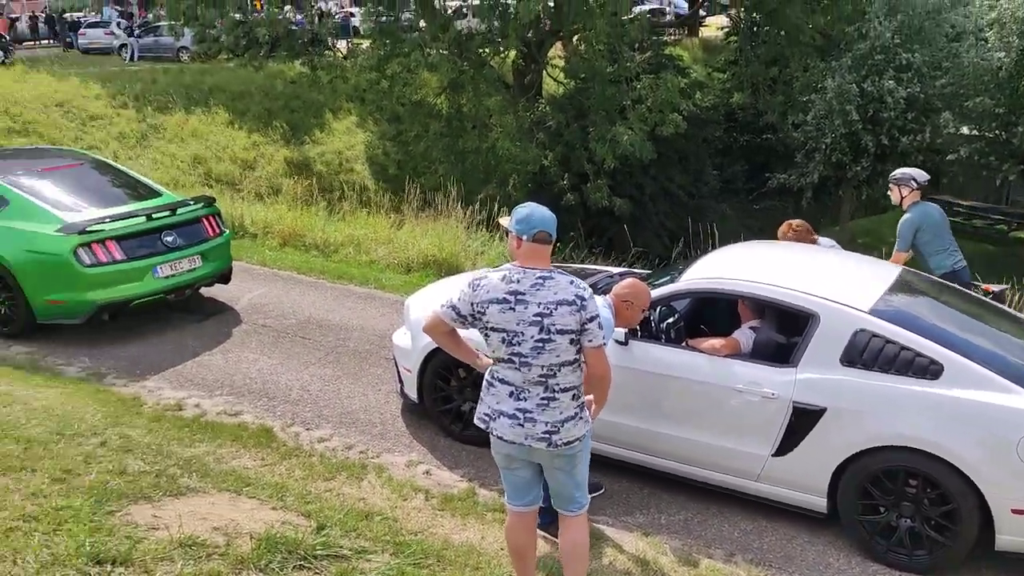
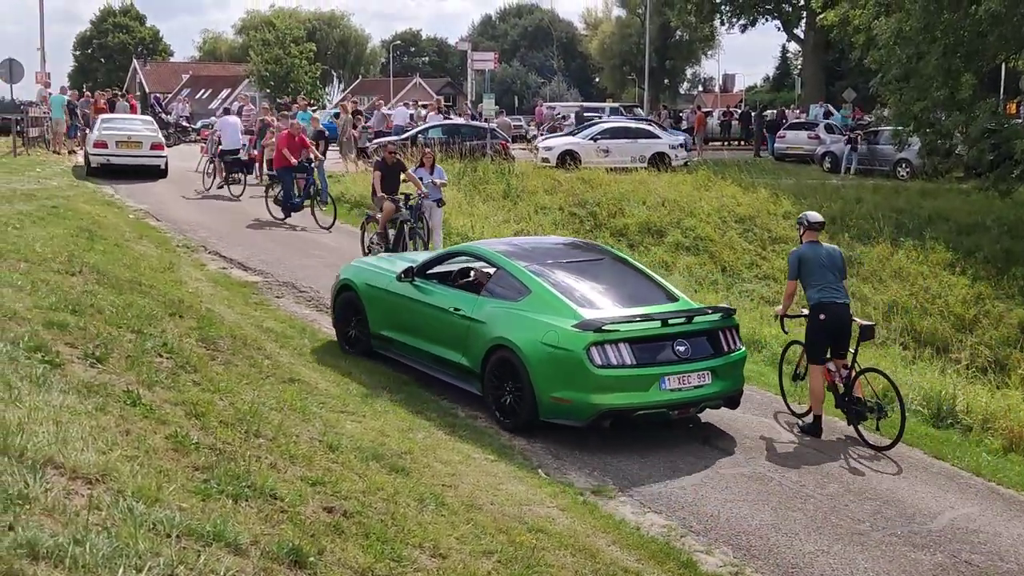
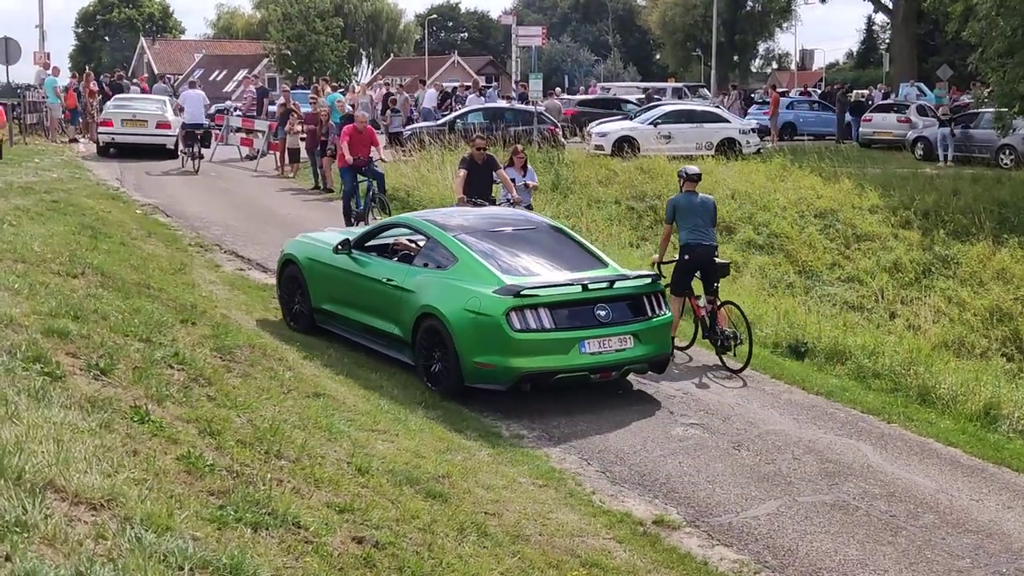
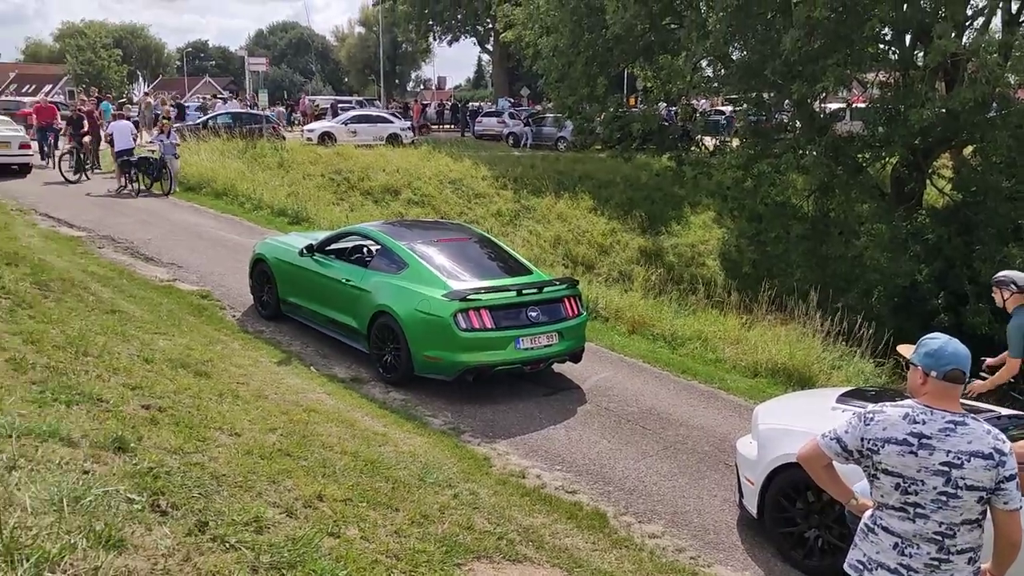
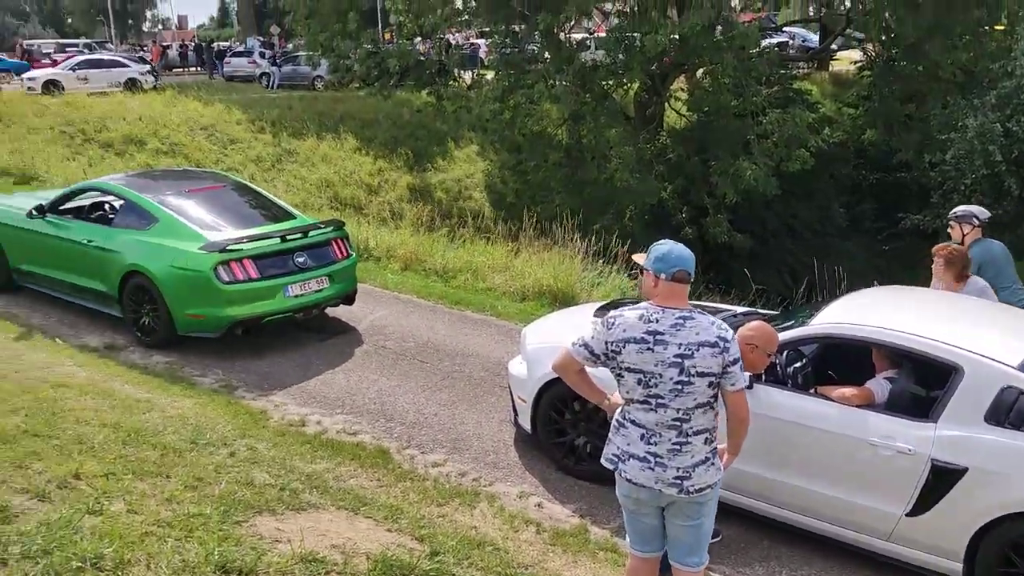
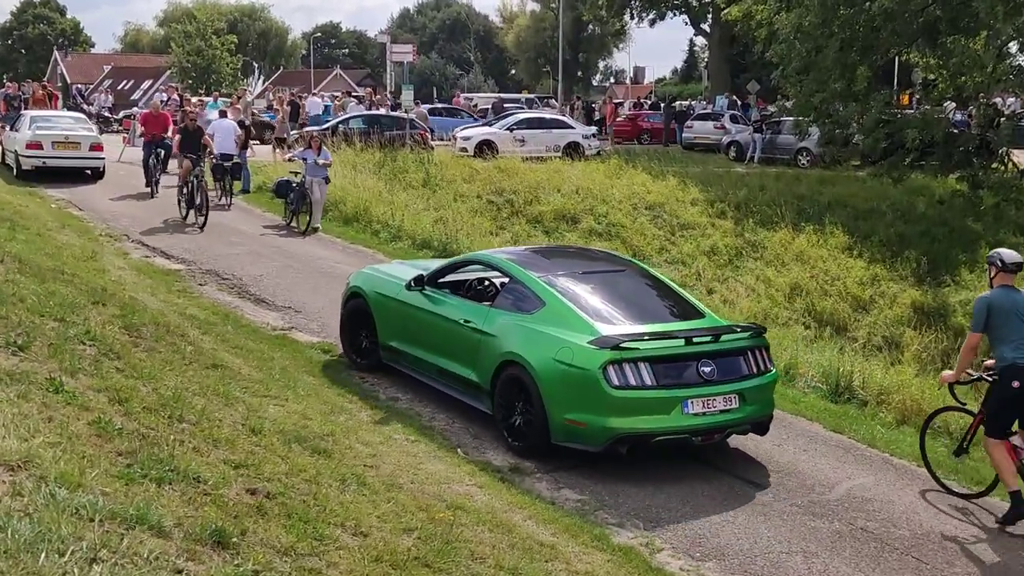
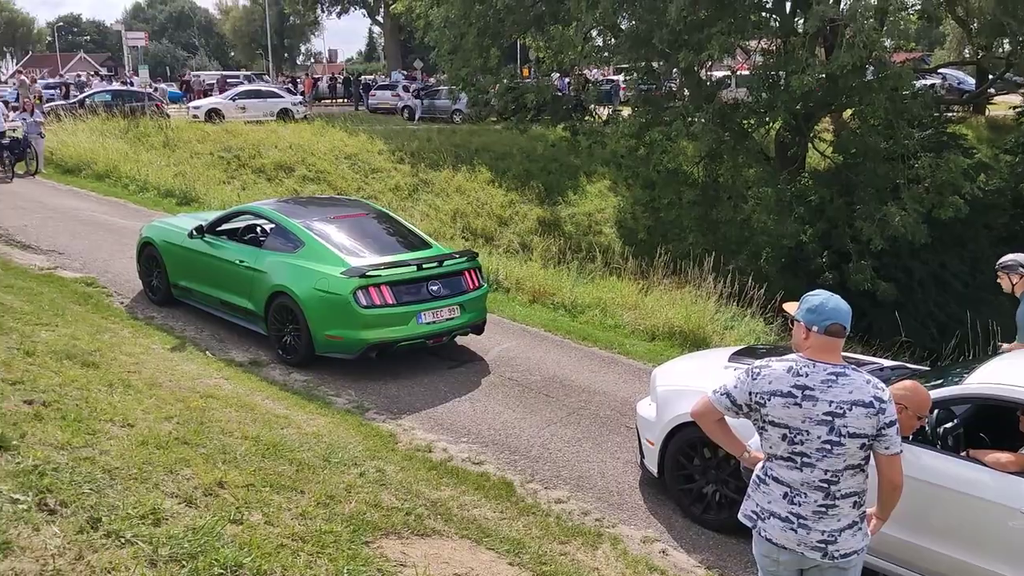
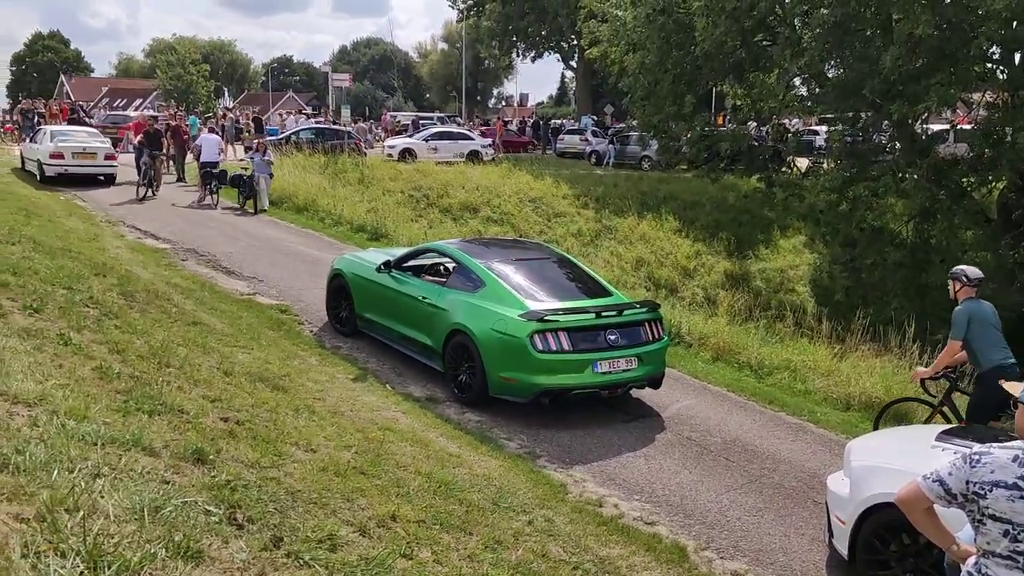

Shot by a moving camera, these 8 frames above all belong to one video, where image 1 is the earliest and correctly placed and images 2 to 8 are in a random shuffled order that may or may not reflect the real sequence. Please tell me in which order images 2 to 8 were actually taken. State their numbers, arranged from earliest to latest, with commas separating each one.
5, 7, 4, 8, 6, 2, 3
